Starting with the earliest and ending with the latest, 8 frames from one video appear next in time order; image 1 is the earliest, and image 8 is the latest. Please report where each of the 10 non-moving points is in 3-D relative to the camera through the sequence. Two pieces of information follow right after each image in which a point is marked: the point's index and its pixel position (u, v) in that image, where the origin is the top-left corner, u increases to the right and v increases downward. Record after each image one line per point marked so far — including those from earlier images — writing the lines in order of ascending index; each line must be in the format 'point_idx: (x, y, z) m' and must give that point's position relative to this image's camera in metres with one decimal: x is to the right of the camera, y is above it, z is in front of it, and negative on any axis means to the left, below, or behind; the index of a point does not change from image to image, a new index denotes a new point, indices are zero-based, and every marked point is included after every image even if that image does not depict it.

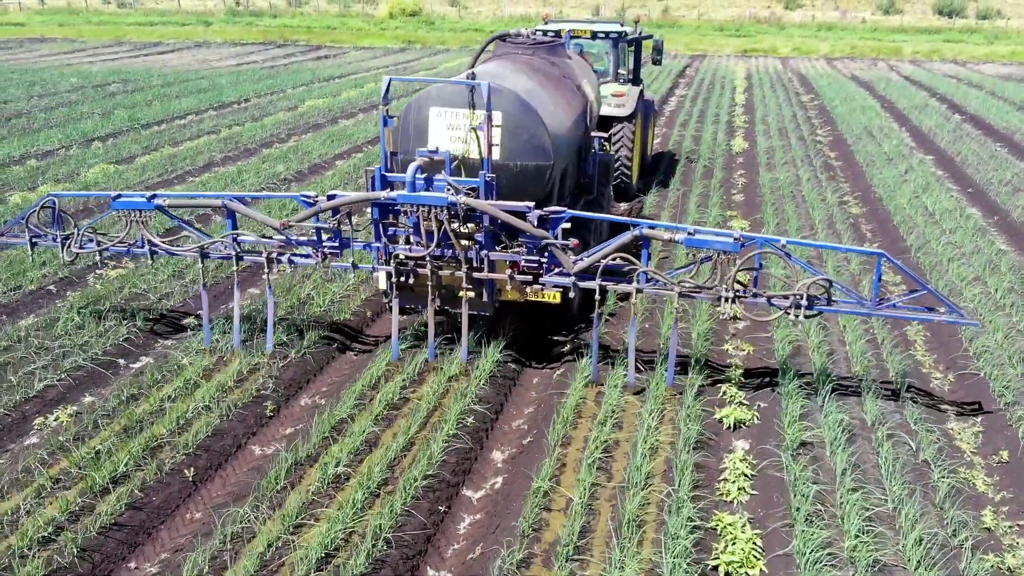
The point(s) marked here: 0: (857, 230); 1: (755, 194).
0: (+3.1, +0.5, +8.9) m
1: (+2.5, +1.0, +10.1) m
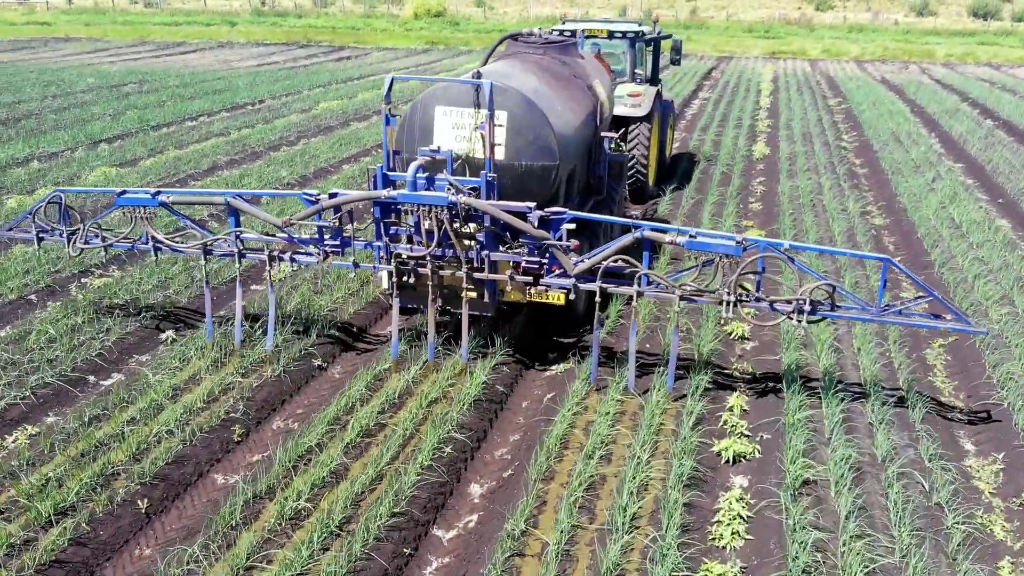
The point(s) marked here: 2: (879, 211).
0: (+3.1, +0.4, +8.4) m
1: (+2.6, +0.9, +9.7) m
2: (+3.5, +0.7, +9.4) m
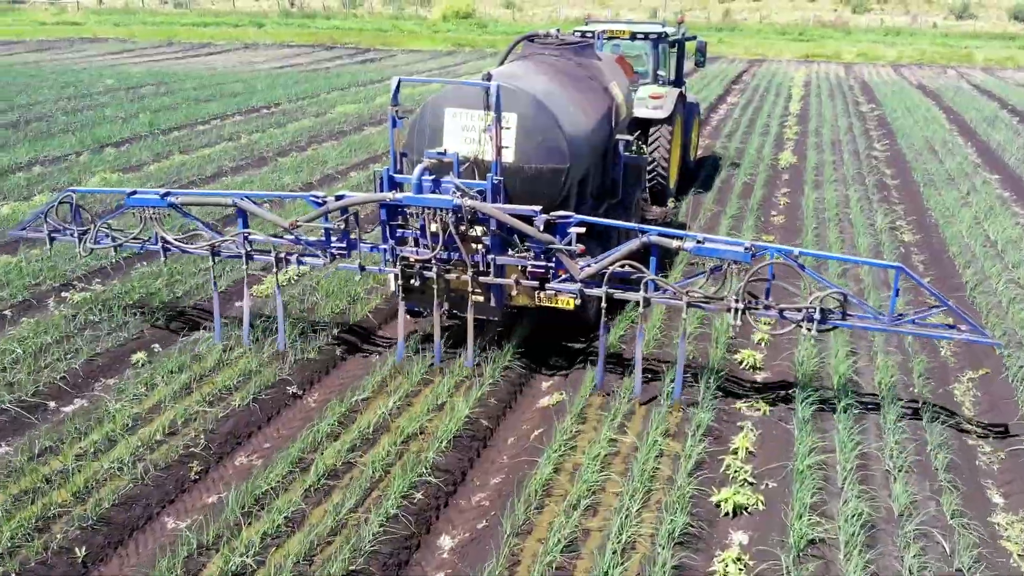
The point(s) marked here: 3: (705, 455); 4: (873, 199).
0: (+3.2, +0.2, +7.9) m
1: (+2.6, +0.7, +9.2) m
2: (+3.5, +0.6, +8.8) m
3: (+0.9, -0.8, +4.6) m
4: (+3.5, +0.9, +9.7) m
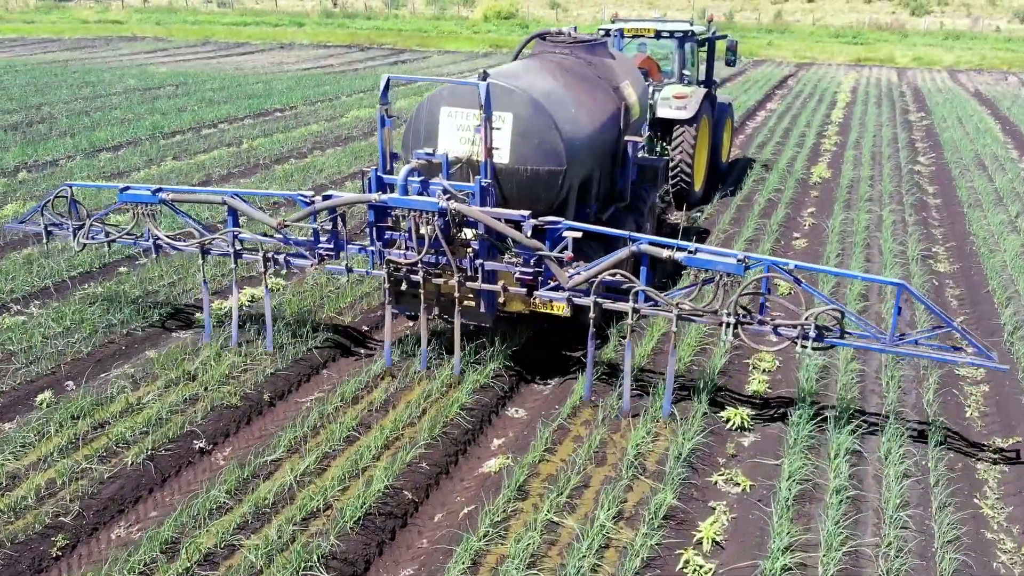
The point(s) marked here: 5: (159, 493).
0: (+3.0, 0.0, +7.0) m
1: (+2.6, +0.4, +8.3) m
2: (+3.5, +0.3, +7.9) m
3: (+0.6, -1.0, +3.8) m
4: (+3.5, +0.6, +8.7) m
5: (-1.5, -0.9, +4.3) m
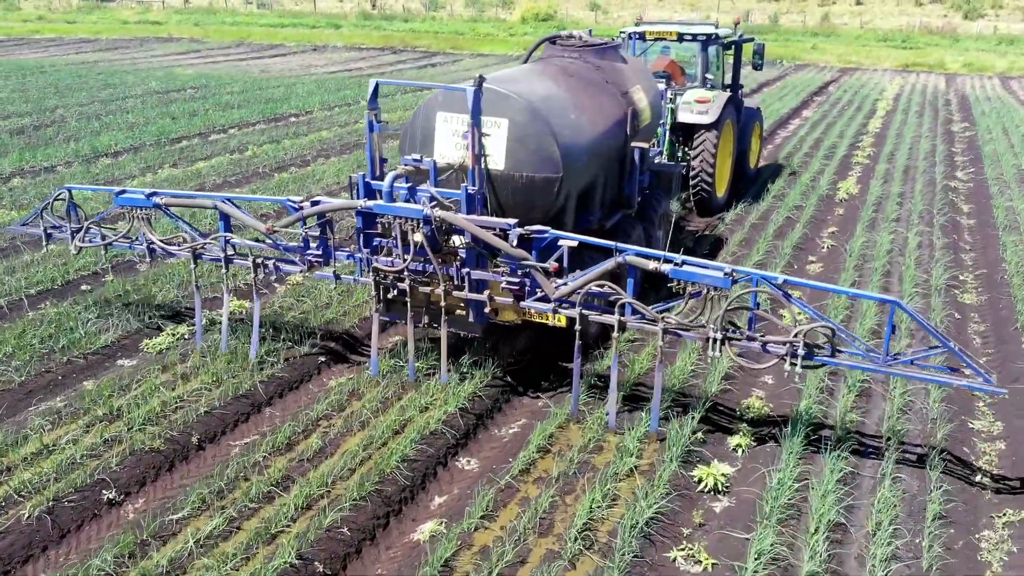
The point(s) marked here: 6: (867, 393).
0: (+2.9, -0.3, +6.4) m
1: (+2.5, +0.2, +7.7) m
2: (+3.4, 0.0, +7.2) m
3: (+0.3, -1.2, +3.3) m
4: (+3.4, +0.4, +8.1) m
5: (-1.8, -1.0, +3.9) m
6: (+1.9, -0.5, +5.3) m
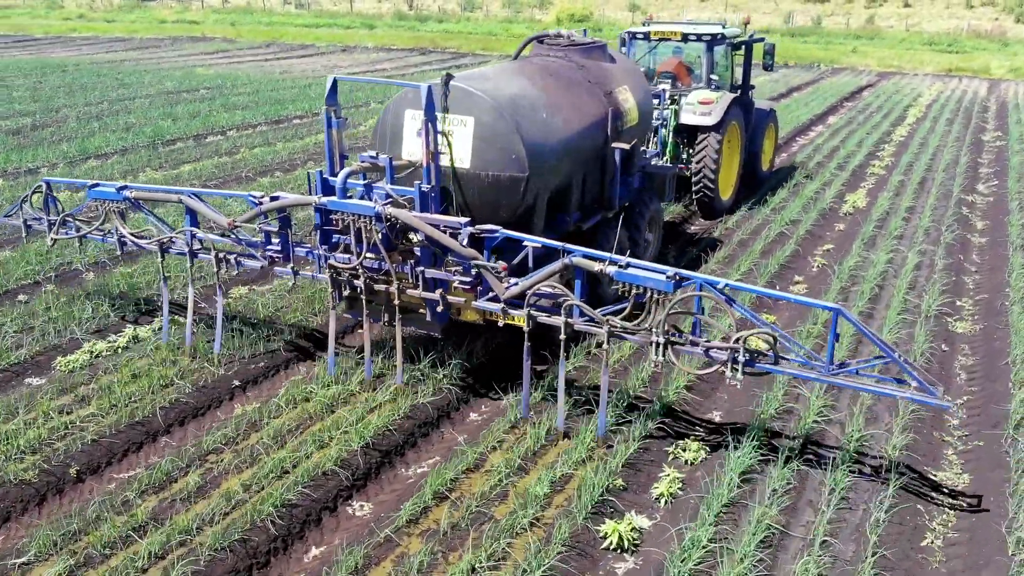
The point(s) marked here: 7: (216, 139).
0: (+2.6, -0.4, +5.8) m
1: (+2.3, 0.0, +7.1) m
2: (+3.1, -0.1, +6.7) m
3: (-0.2, -1.3, +2.9) m
4: (+3.2, +0.2, +7.5) m
5: (-2.3, -1.1, +3.6) m
6: (+1.5, -0.7, +4.8) m
7: (-3.7, +1.9, +12.3) m
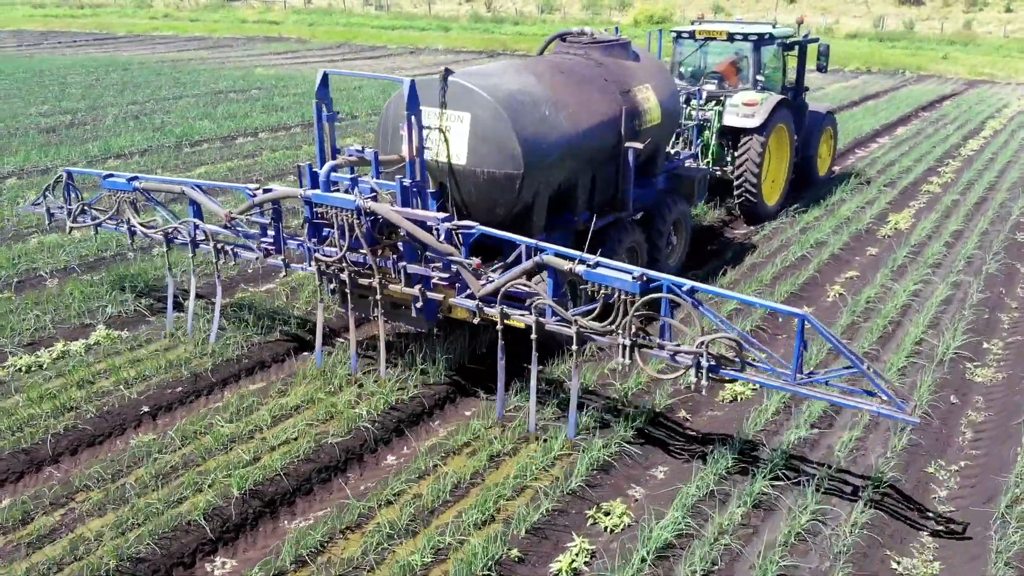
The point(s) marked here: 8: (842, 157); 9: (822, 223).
0: (+2.3, -0.7, +5.0) m
1: (+2.1, -0.2, +6.4) m
2: (+2.9, -0.4, +5.8) m
3: (-0.8, -1.4, +2.4) m
4: (+3.1, -0.1, +6.6) m
5: (-2.8, -1.2, +3.3) m
6: (+1.1, -0.9, +4.1) m
7: (-3.2, +1.8, +12.1) m
8: (+4.1, +1.6, +12.2) m
9: (+2.6, +0.5, +8.4) m
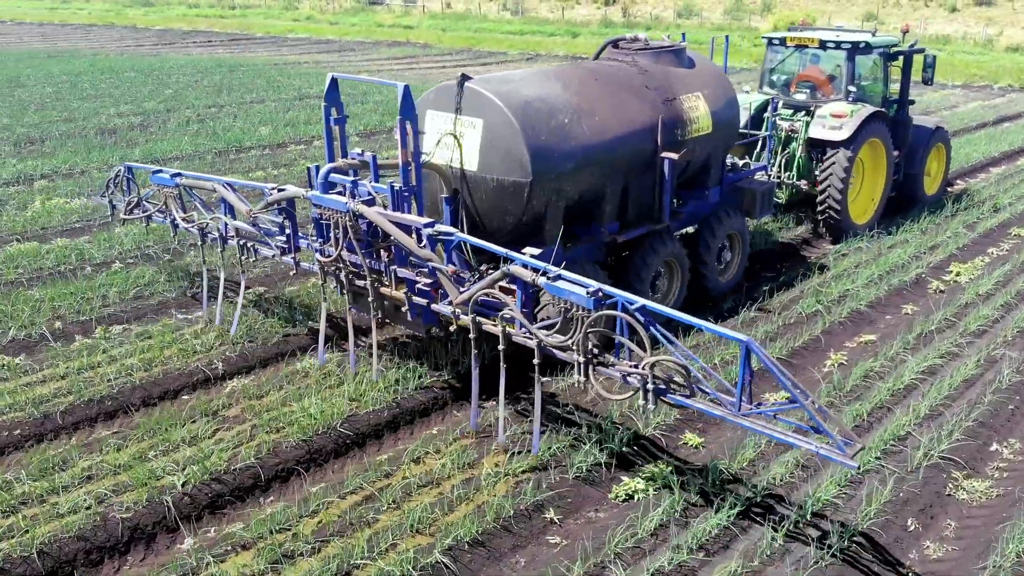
0: (+1.6, -1.0, +4.0) m
1: (+1.7, -0.5, +5.3) m
2: (+2.4, -0.8, +4.6) m
3: (-1.9, -1.6, +1.8) m
4: (+2.7, -0.5, +5.4) m
5: (-3.7, -1.3, +3.0) m
6: (+0.3, -1.2, +3.3) m
7: (-2.6, +1.7, +11.7) m
8: (+4.6, +1.1, +10.7) m
9: (+2.6, +0.1, +7.2) m
